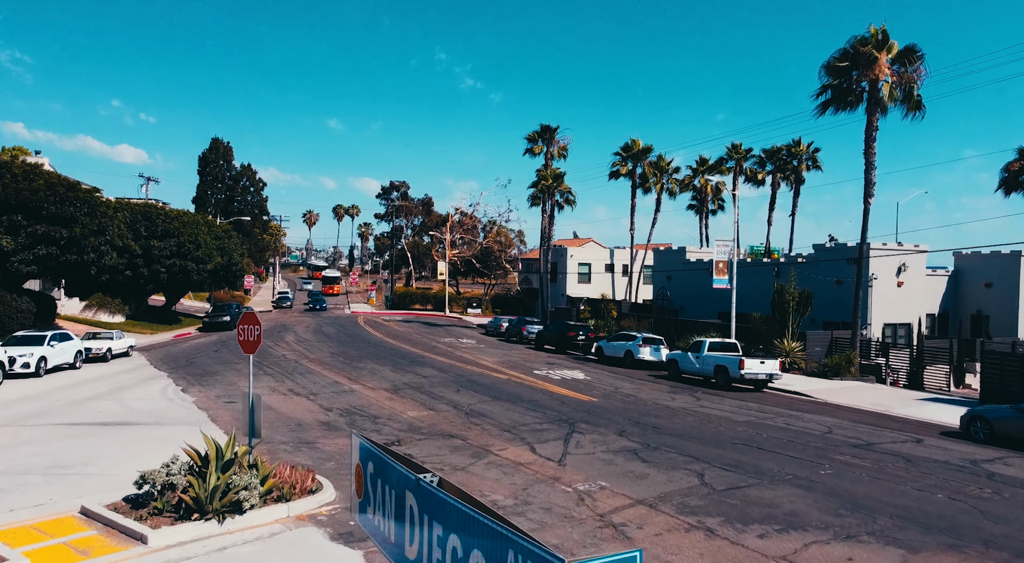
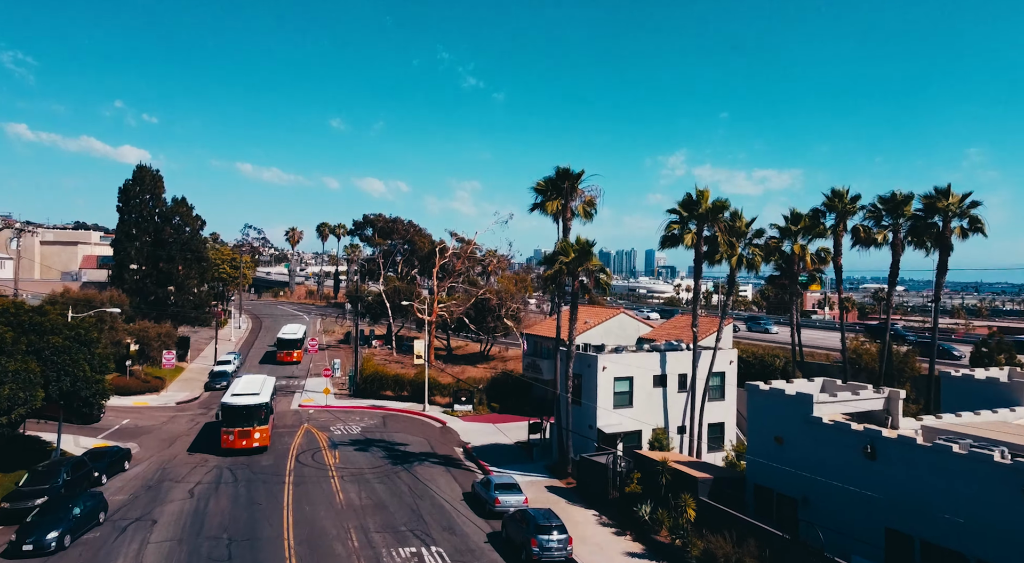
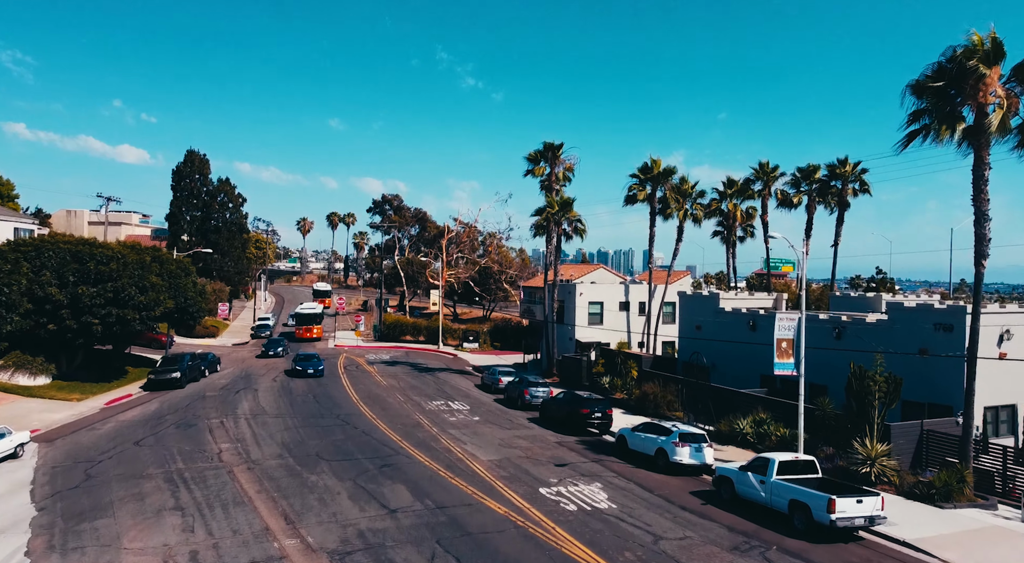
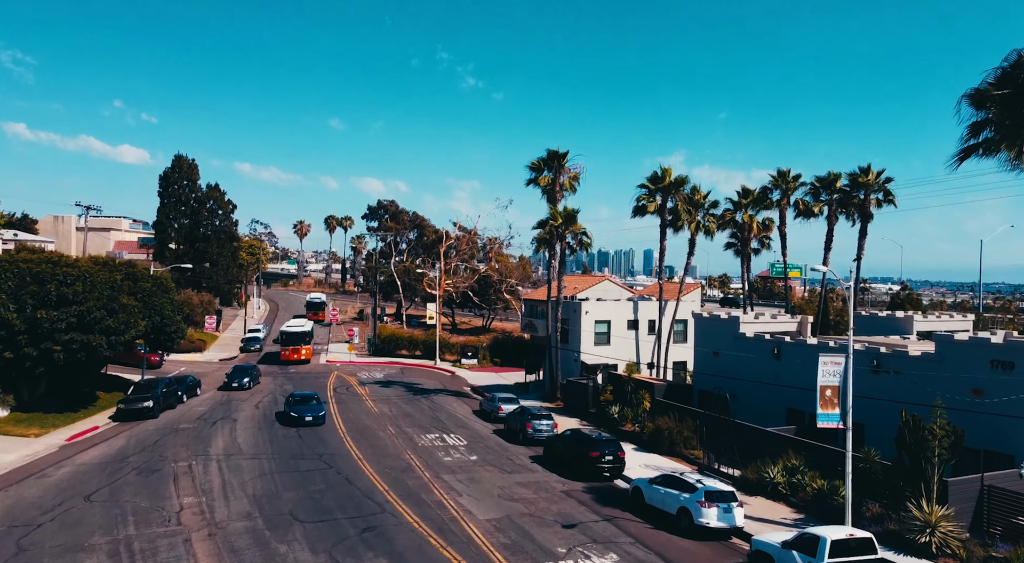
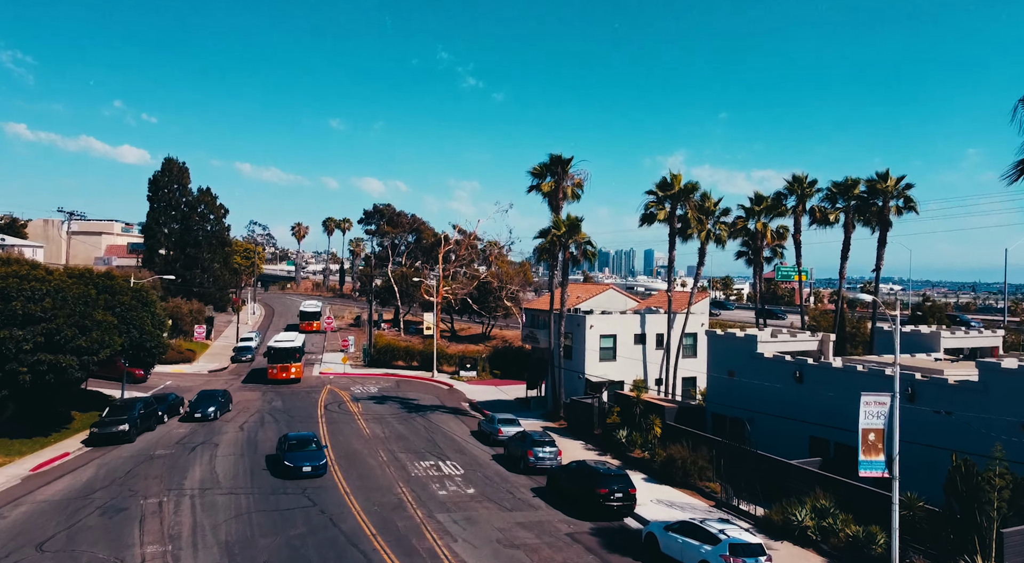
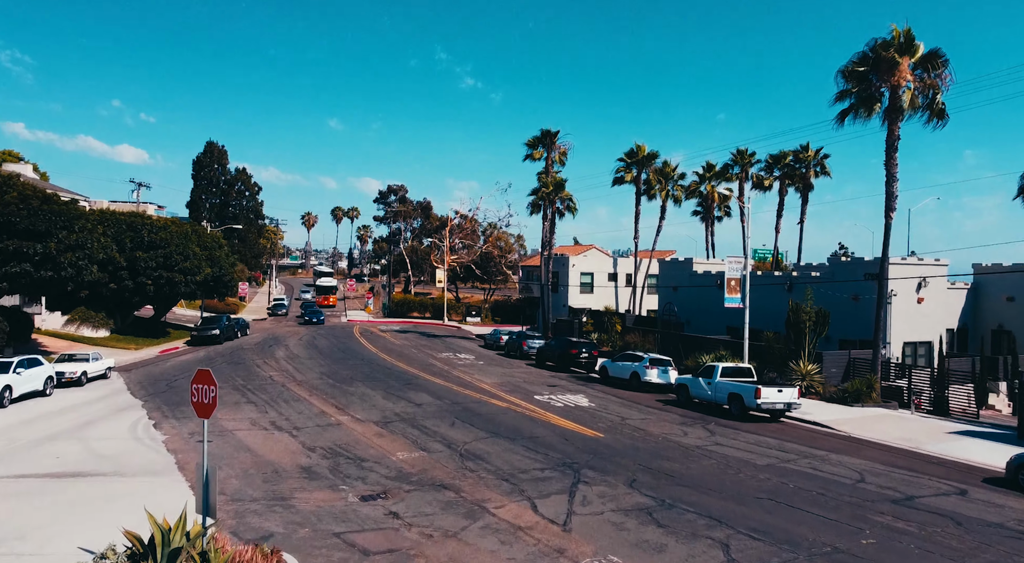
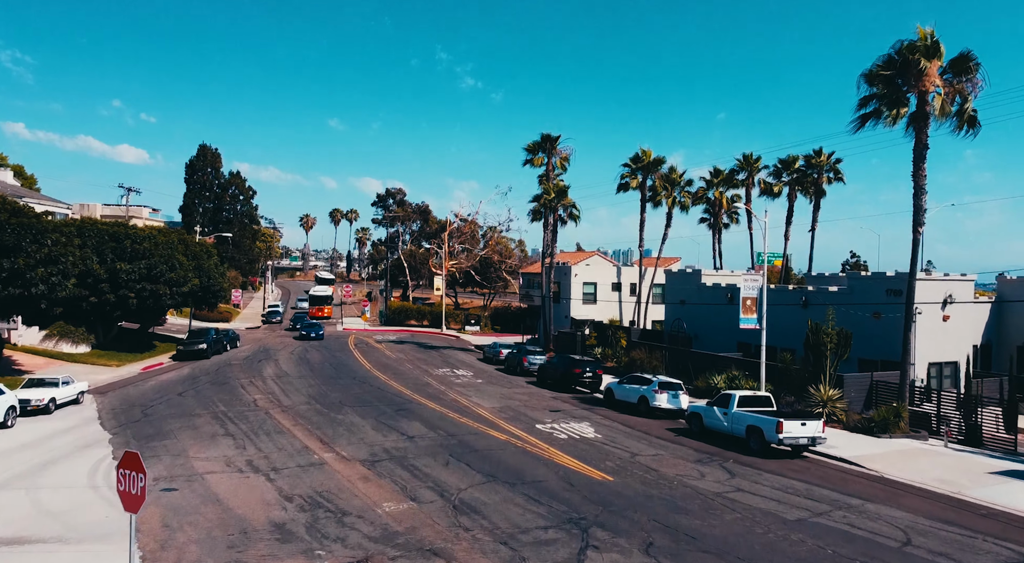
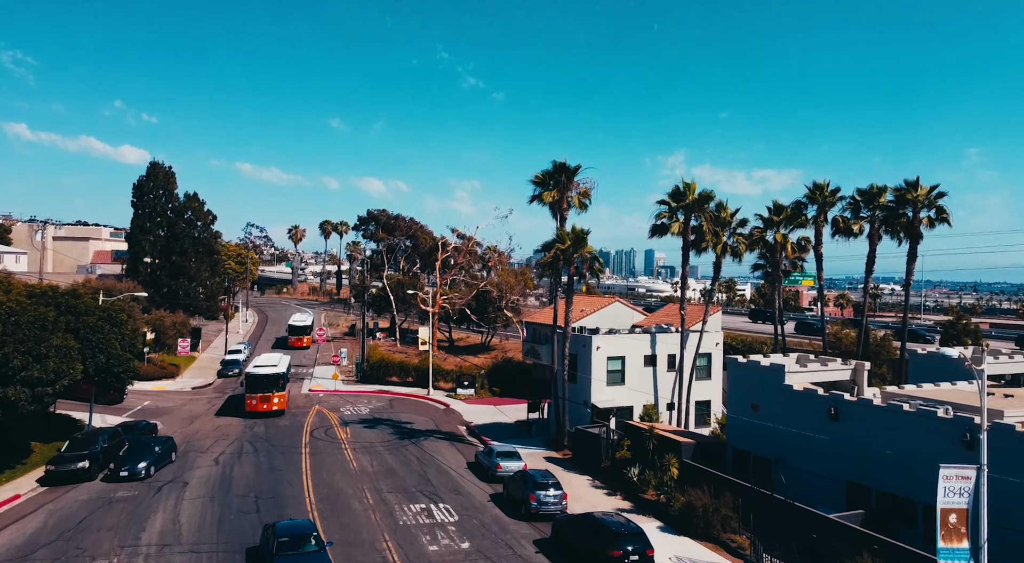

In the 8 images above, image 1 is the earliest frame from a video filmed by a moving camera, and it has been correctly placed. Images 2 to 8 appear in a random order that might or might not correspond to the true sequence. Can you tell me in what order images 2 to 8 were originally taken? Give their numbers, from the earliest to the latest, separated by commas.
6, 7, 3, 4, 5, 8, 2
